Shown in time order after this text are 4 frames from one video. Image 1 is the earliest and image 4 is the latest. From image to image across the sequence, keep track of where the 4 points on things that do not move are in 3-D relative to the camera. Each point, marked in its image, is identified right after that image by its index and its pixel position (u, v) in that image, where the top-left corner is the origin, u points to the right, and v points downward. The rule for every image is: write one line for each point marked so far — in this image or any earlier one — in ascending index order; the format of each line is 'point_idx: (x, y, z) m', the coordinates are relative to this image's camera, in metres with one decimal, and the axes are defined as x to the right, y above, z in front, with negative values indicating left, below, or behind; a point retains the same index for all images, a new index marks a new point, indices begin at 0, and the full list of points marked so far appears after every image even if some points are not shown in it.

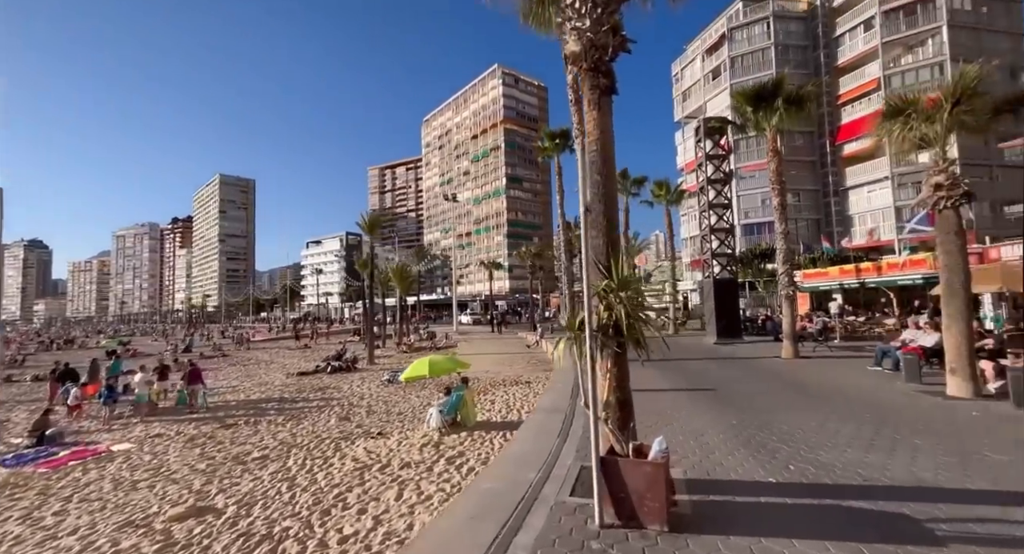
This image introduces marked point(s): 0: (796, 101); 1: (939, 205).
0: (+9.1, +5.8, +15.9) m
1: (+8.7, +1.6, +10.3) m
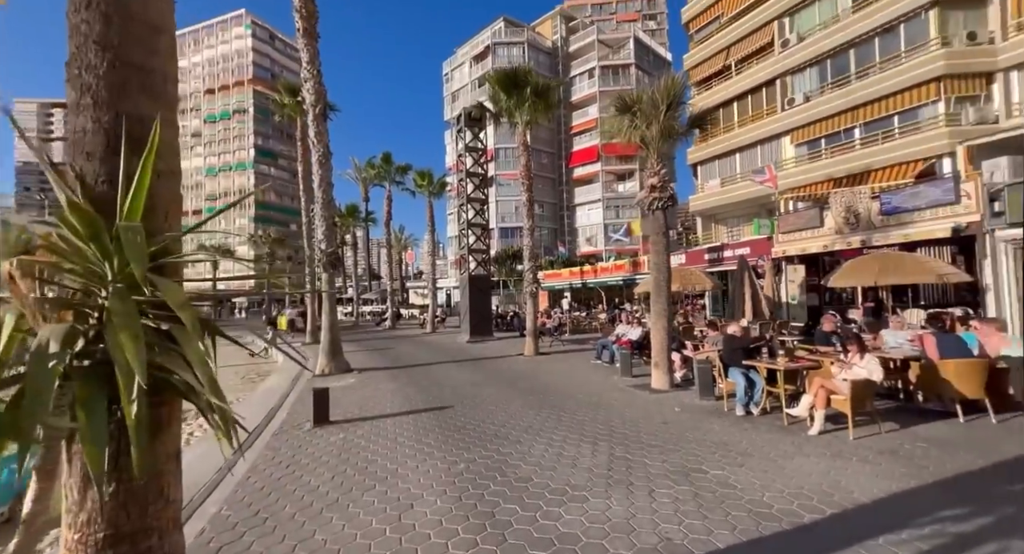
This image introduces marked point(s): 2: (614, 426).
0: (+1.0, +5.8, +15.8) m
1: (+3.0, +1.5, +10.6) m
2: (+1.6, -2.4, +7.7) m
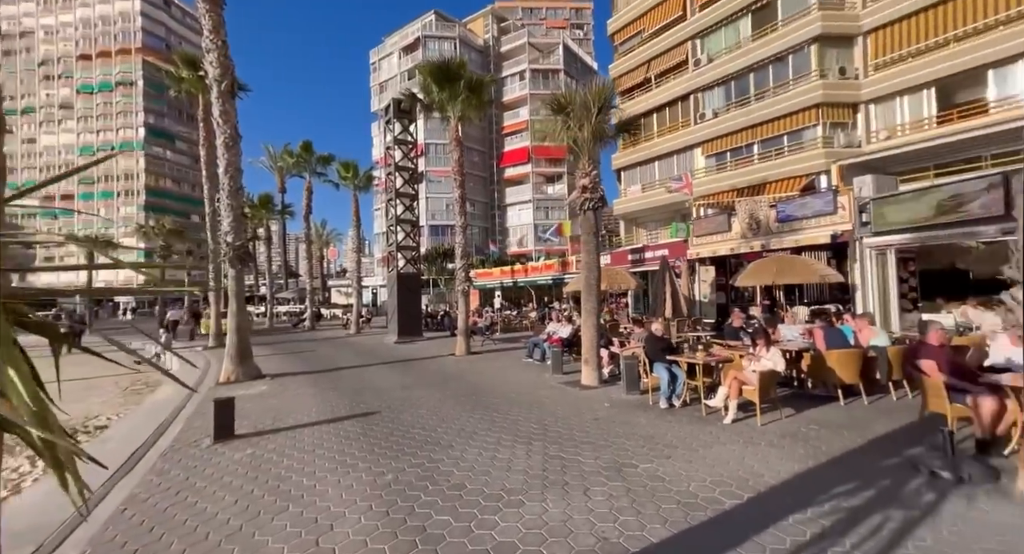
0: (-1.1, +5.8, +15.5) m
1: (+1.6, +1.6, +10.7) m
2: (+0.6, -2.3, +7.6) m
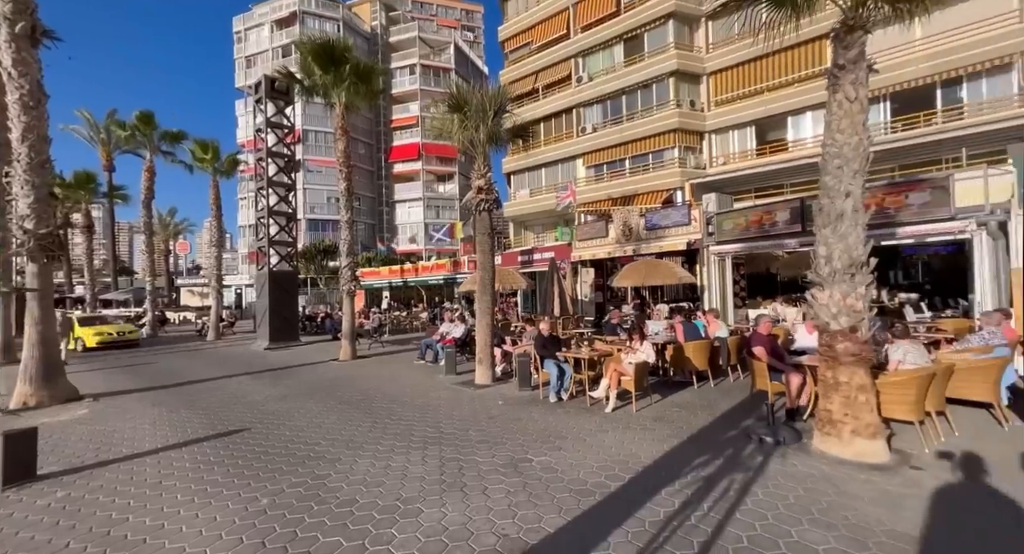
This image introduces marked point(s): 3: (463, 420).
0: (-4.5, +5.8, +15.0) m
1: (-0.7, +1.5, +10.9) m
2: (-1.0, -2.3, +7.7) m
3: (-0.8, -2.3, +8.1) m
